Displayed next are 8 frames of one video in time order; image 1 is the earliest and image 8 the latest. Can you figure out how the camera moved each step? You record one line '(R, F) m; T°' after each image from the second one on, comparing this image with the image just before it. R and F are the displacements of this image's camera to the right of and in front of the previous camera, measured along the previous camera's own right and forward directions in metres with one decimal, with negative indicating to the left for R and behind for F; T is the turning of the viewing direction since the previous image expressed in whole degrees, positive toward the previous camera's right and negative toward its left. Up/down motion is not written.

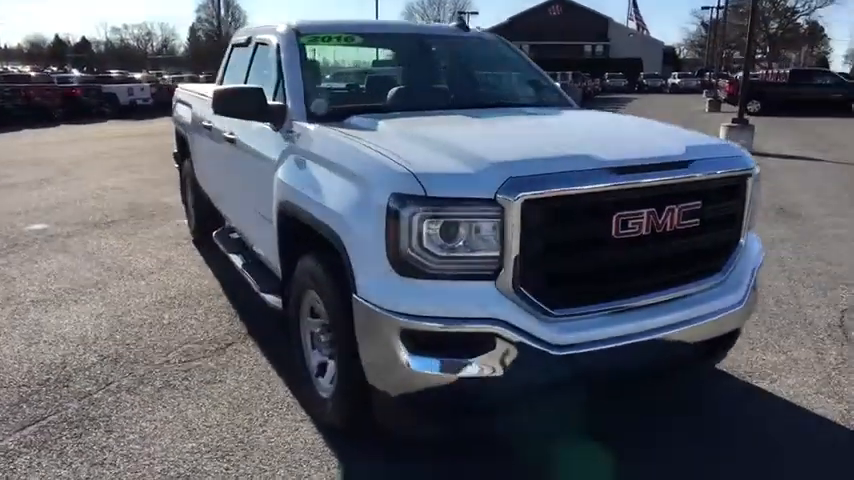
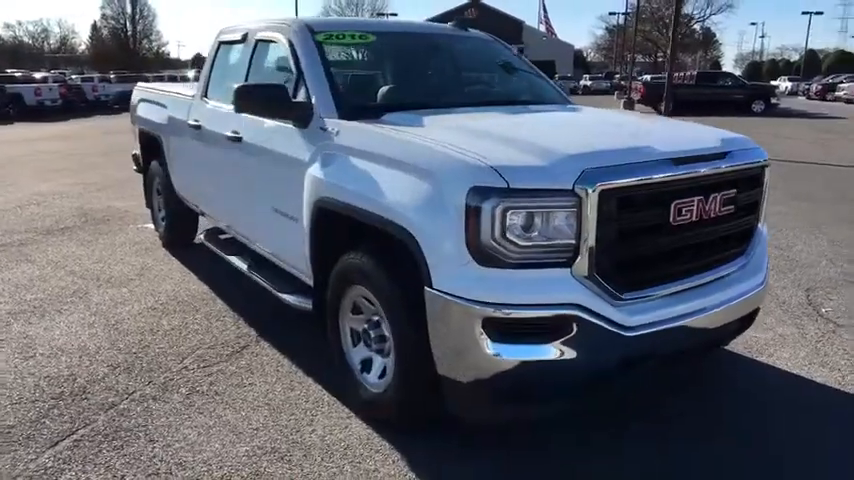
(-0.7, 0.0) m; +7°
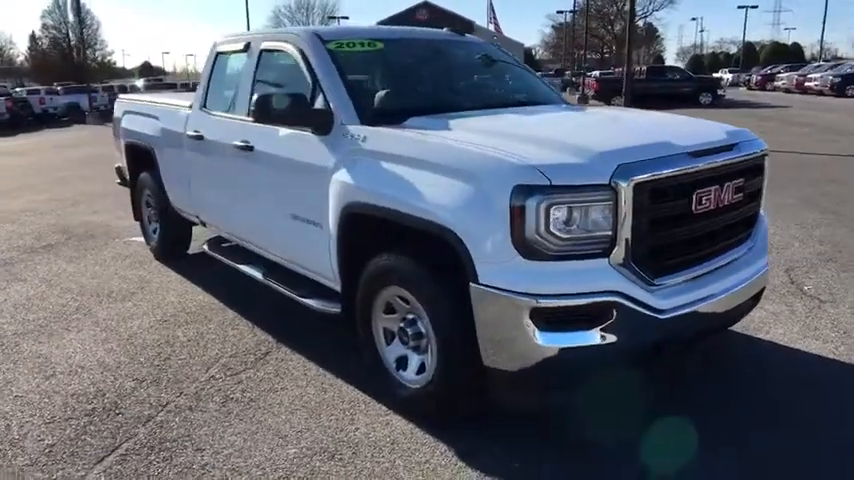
(-0.4, -0.1) m; +4°
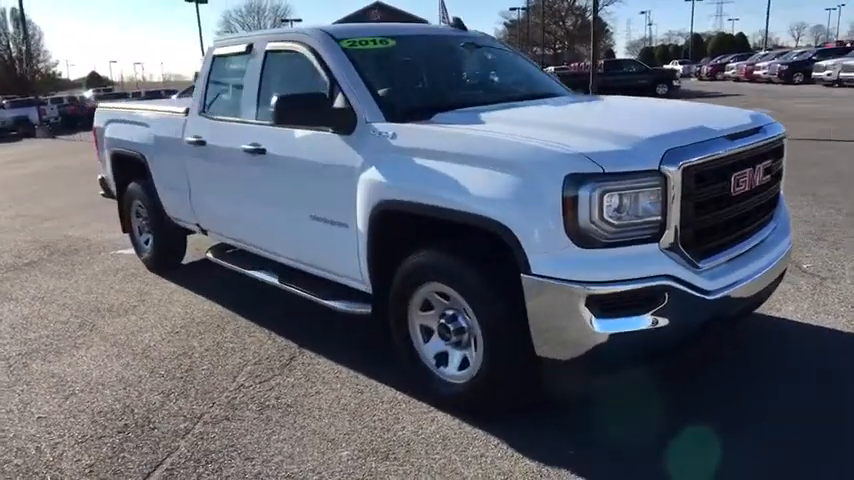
(-0.4, 0.0) m; +4°
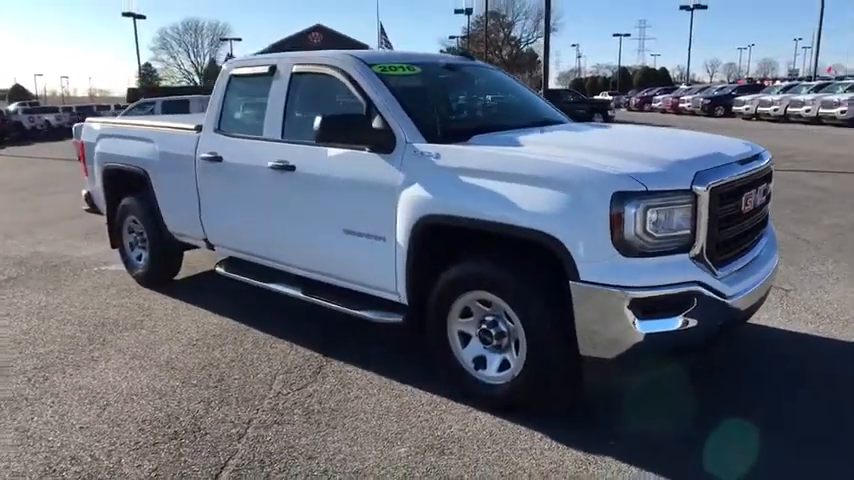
(-0.7, -0.3) m; +6°
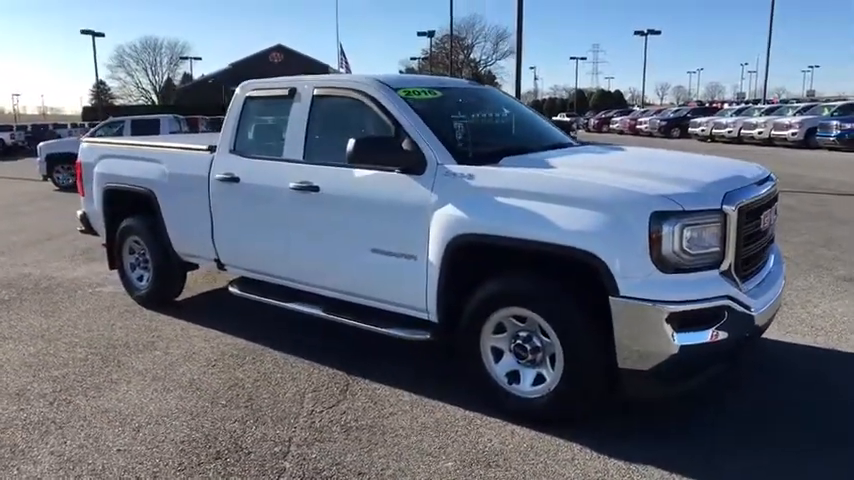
(-0.5, -0.1) m; +4°
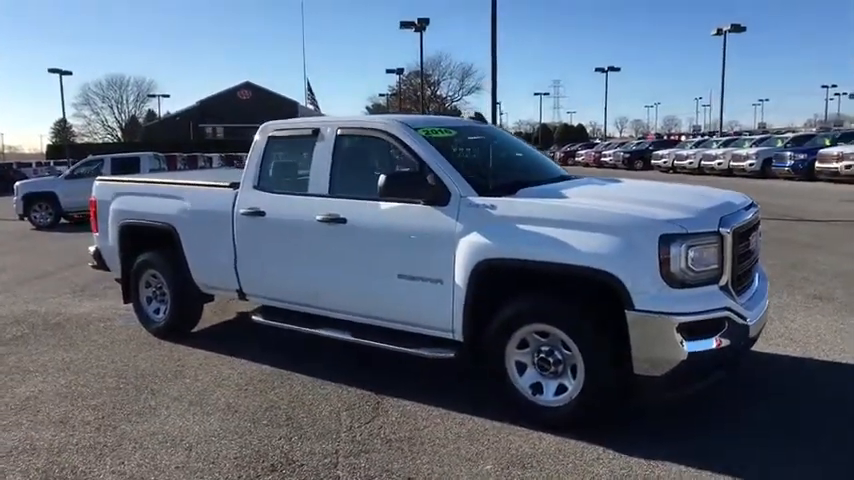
(-0.4, -0.4) m; +3°
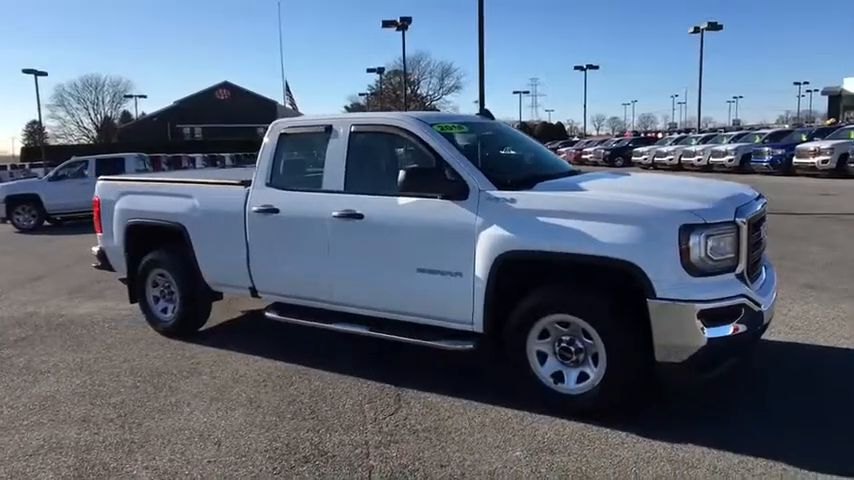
(-0.3, -0.1) m; +2°
